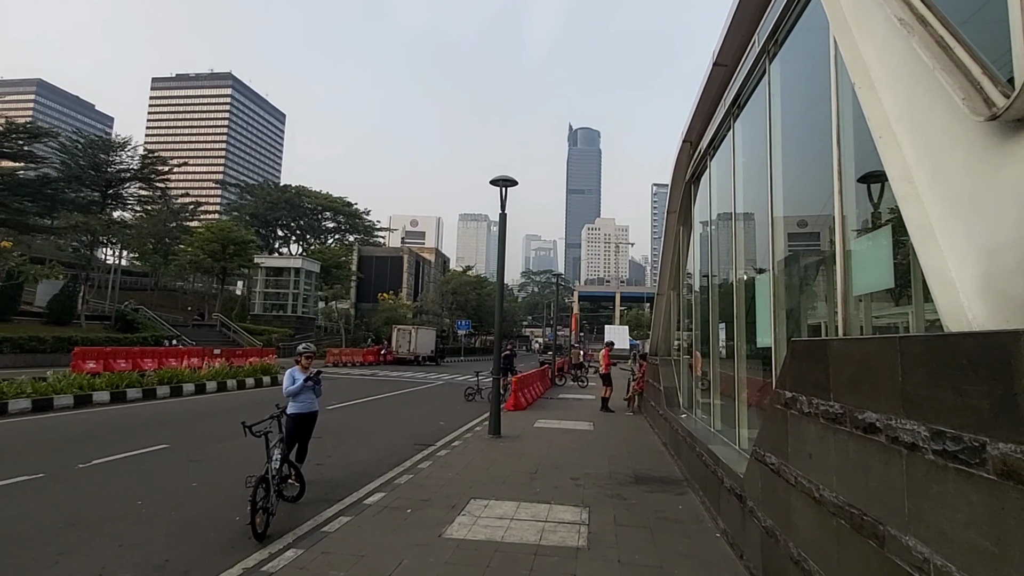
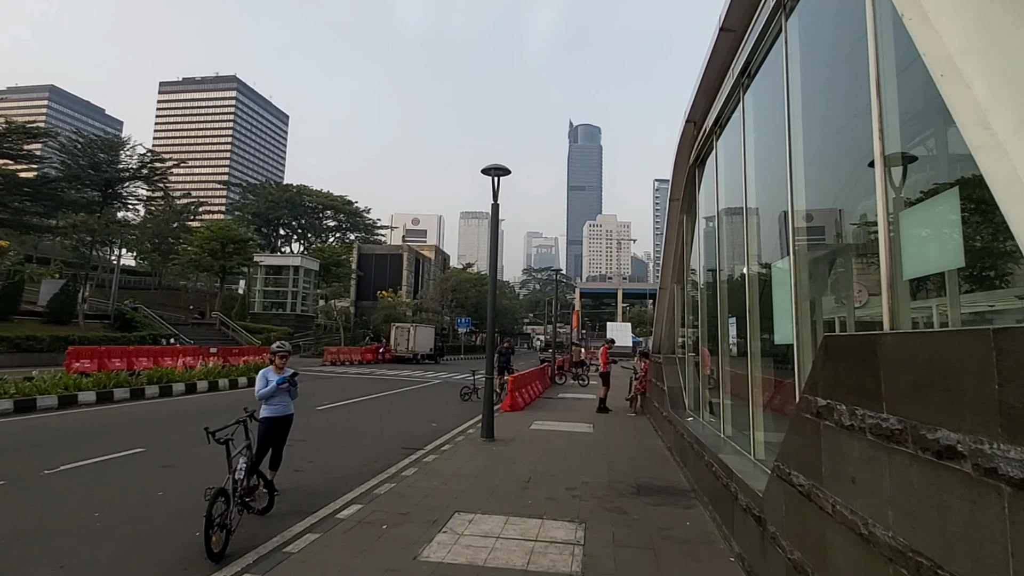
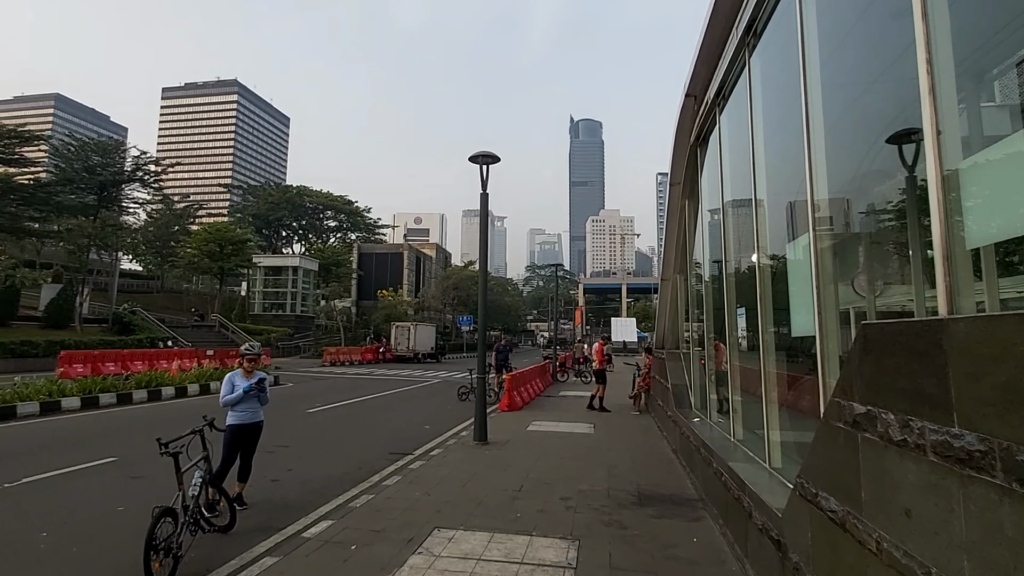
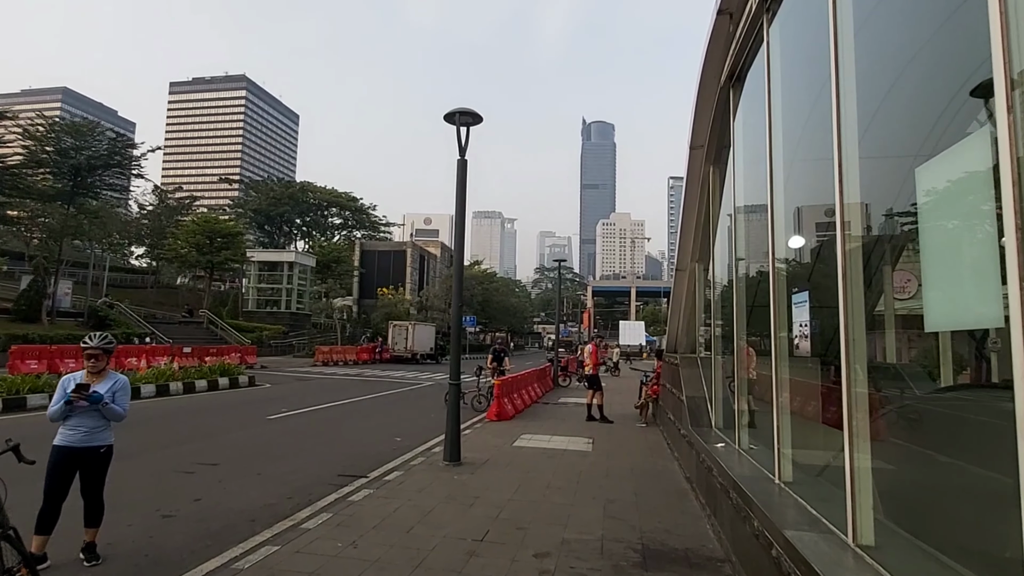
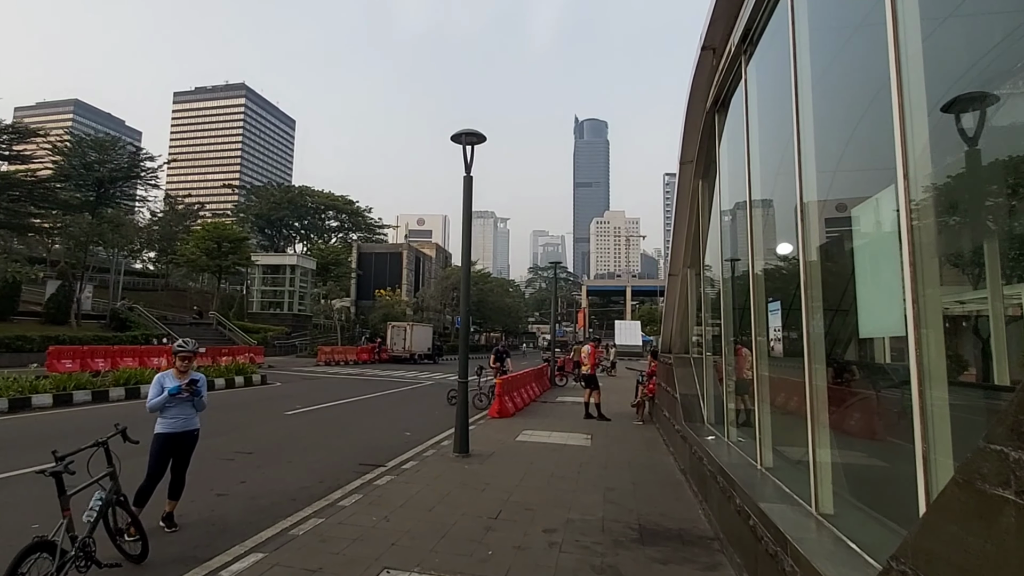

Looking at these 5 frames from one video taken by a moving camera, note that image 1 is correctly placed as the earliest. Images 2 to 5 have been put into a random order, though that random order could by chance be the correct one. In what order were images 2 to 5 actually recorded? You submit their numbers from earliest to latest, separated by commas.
2, 3, 5, 4
